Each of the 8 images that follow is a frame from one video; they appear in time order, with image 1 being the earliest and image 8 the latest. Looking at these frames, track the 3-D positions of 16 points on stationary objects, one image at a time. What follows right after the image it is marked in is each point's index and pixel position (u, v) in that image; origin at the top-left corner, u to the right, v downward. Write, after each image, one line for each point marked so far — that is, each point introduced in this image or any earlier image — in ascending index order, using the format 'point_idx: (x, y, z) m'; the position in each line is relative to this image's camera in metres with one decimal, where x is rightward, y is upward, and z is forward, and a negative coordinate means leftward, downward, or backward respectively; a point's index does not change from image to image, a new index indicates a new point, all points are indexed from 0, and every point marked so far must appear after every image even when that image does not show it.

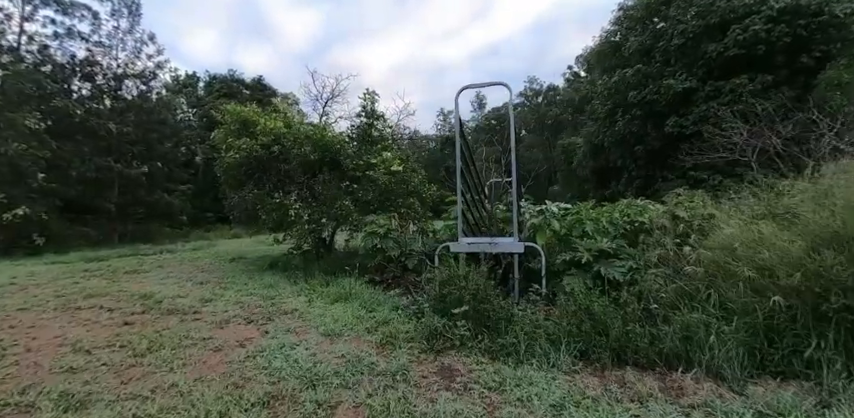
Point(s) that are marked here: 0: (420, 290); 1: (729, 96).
0: (0.0, -0.7, +4.3) m
1: (+5.5, +2.0, +9.2) m
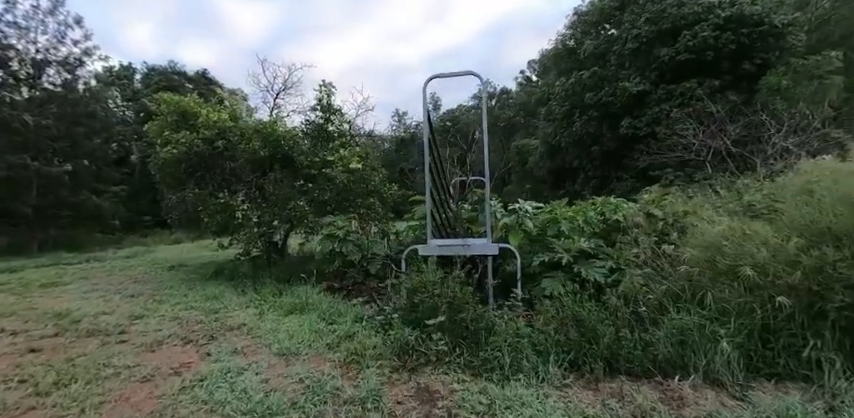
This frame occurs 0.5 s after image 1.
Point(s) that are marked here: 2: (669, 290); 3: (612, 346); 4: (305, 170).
0: (-0.3, -0.7, +3.9) m
1: (+4.7, +2.0, +9.3) m
2: (+1.6, -0.5, +3.3) m
3: (+1.1, -0.8, +2.9) m
4: (-1.4, +0.4, +5.5) m
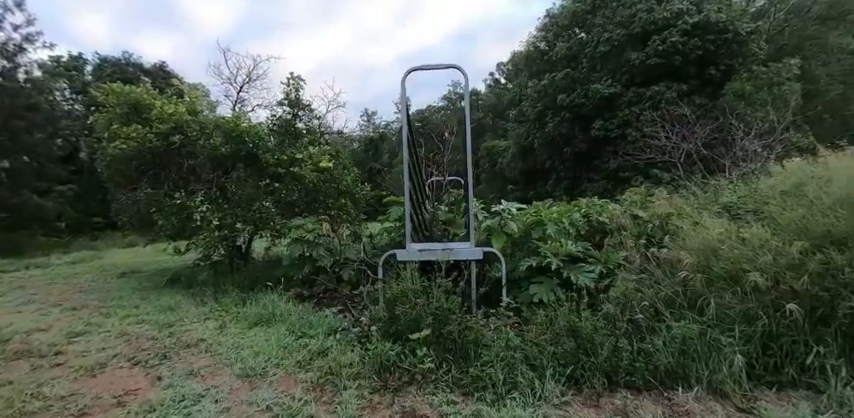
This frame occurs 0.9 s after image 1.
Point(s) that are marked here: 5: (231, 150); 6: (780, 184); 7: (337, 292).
0: (-0.5, -0.7, +3.6) m
1: (+4.2, +2.0, +9.3) m
2: (+1.5, -0.6, +3.1) m
3: (+1.0, -0.8, +2.7) m
4: (-1.6, +0.4, +5.1) m
5: (-2.0, +0.6, +4.9) m
6: (+3.3, +0.2, +4.5) m
7: (-0.8, -0.7, +4.2) m
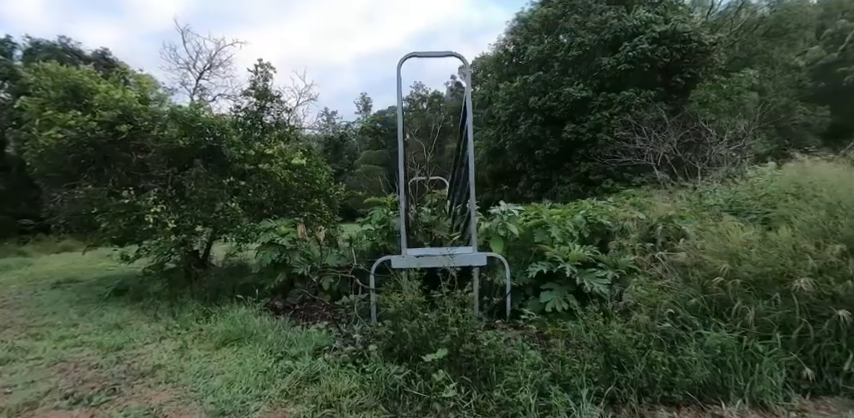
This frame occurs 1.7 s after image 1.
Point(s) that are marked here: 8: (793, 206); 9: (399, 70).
0: (-0.5, -0.7, +3.1) m
1: (+3.7, +1.9, +9.3) m
2: (+1.5, -0.6, +2.8) m
3: (+1.1, -0.8, +2.4) m
4: (-1.8, +0.4, +4.6) m
5: (-2.1, +0.6, +4.3) m
6: (+3.1, +0.2, +4.4) m
7: (-0.8, -0.7, +3.8) m
8: (+2.6, 0.0, +3.5) m
9: (-0.2, +1.0, +3.6) m
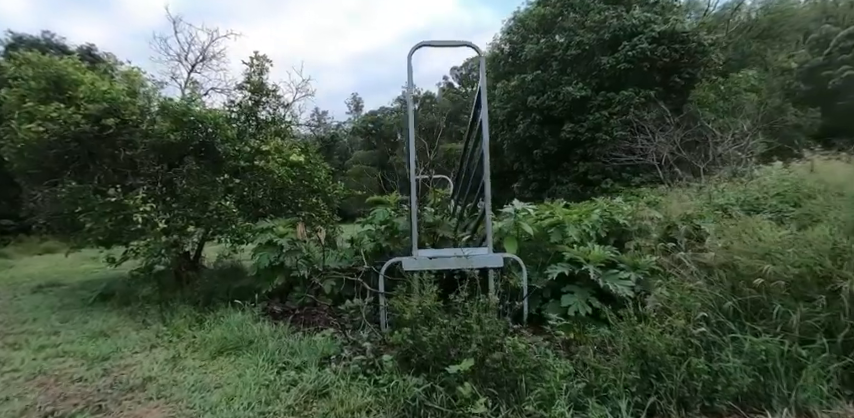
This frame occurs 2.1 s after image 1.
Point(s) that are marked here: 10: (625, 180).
0: (-0.4, -0.7, +2.9) m
1: (+3.6, +1.9, +9.2) m
2: (+1.6, -0.5, +2.7) m
3: (+1.2, -0.8, +2.2) m
4: (-1.7, +0.4, +4.3) m
5: (-2.0, +0.6, +4.1) m
6: (+3.2, +0.2, +4.2) m
7: (-0.8, -0.7, +3.5) m
8: (+2.7, 0.0, +3.3) m
9: (-0.1, +1.0, +3.4) m
10: (+3.5, +0.5, +8.9) m
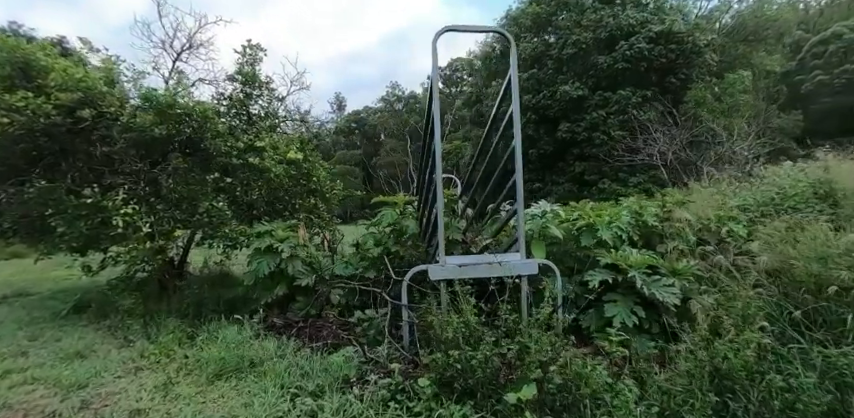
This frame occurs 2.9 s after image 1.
0: (-0.3, -0.7, +2.6) m
1: (+3.5, +1.9, +9.0) m
2: (+1.8, -0.5, +2.4) m
3: (+1.3, -0.8, +1.9) m
4: (-1.7, +0.4, +3.9) m
5: (-2.0, +0.6, +3.7) m
6: (+3.3, +0.2, +4.0) m
7: (-0.7, -0.7, +3.2) m
8: (+2.8, 0.0, +3.1) m
9: (0.0, +1.0, +3.1) m
10: (+3.4, +0.5, +8.7) m
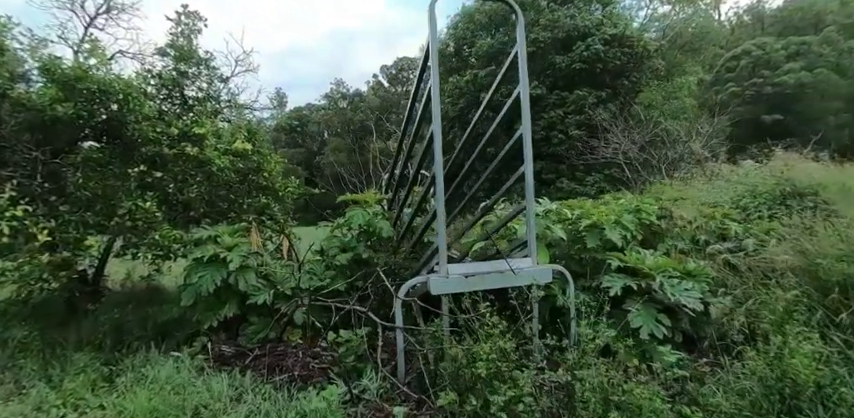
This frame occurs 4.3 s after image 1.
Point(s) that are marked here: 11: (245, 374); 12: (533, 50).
0: (-0.2, -0.7, +2.0) m
1: (+2.6, +1.9, +8.9) m
2: (+1.8, -0.5, +2.1) m
3: (+1.4, -0.7, +1.5) m
4: (-1.8, +0.4, +3.2) m
5: (-2.1, +0.6, +2.9) m
6: (+3.1, +0.2, +3.9) m
7: (-0.7, -0.7, +2.5) m
8: (+2.7, +0.1, +2.9) m
9: (-0.1, +1.0, +2.5) m
10: (+2.6, +0.5, +8.5) m
11: (-0.9, -0.8, +2.3) m
12: (+2.0, +3.1, +9.5) m
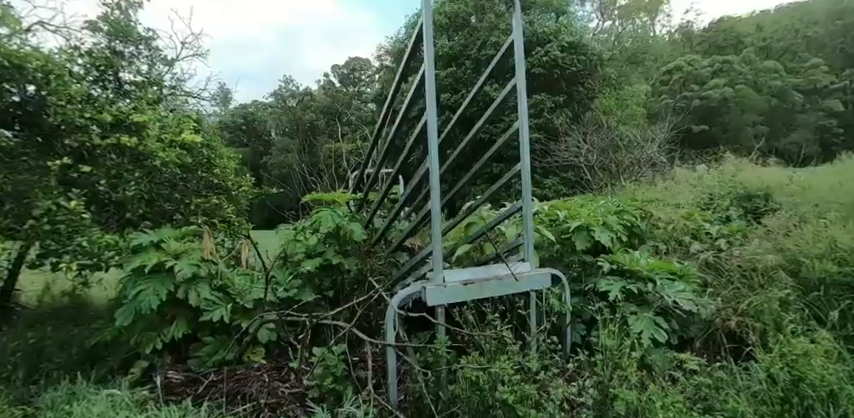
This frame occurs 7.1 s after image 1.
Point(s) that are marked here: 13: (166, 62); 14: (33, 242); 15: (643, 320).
0: (-0.2, -0.7, +1.7) m
1: (+1.9, +1.8, +8.8) m
2: (+1.8, -0.5, +2.0) m
3: (+1.5, -0.7, +1.4) m
4: (-1.9, +0.4, +2.7) m
5: (-2.2, +0.6, +2.4) m
6: (+2.8, +0.2, +3.9) m
7: (-0.8, -0.7, +2.1) m
8: (+2.6, +0.1, +2.9) m
9: (-0.1, +1.0, +2.2) m
10: (+1.9, +0.4, +8.5) m
11: (-0.9, -0.8, +1.9) m
12: (+1.1, +3.0, +9.4) m
13: (-1.9, +1.0, +3.5) m
14: (-2.0, -0.2, +2.5) m
15: (+1.0, -0.5, +2.3) m
